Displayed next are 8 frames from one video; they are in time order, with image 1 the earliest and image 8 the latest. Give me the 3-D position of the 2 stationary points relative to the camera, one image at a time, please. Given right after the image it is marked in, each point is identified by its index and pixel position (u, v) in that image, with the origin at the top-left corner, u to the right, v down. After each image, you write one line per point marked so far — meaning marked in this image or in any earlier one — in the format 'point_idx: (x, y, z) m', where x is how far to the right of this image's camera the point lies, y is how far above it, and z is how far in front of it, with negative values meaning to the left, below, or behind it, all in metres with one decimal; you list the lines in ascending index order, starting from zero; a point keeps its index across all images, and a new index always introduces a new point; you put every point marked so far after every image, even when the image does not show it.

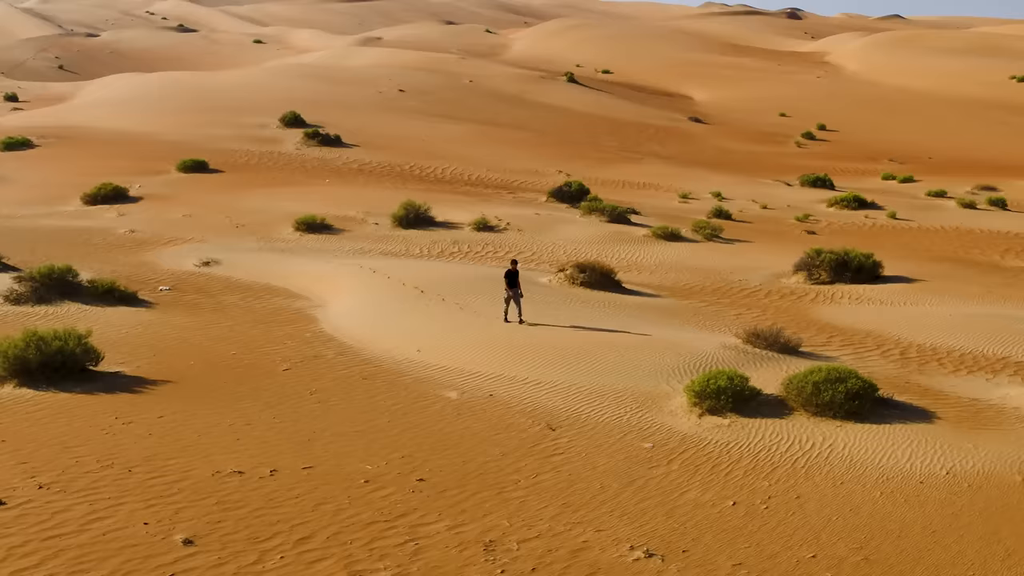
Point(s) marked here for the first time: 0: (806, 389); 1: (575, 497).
0: (+2.8, -0.9, +11.0) m
1: (+0.5, -1.6, +8.8) m
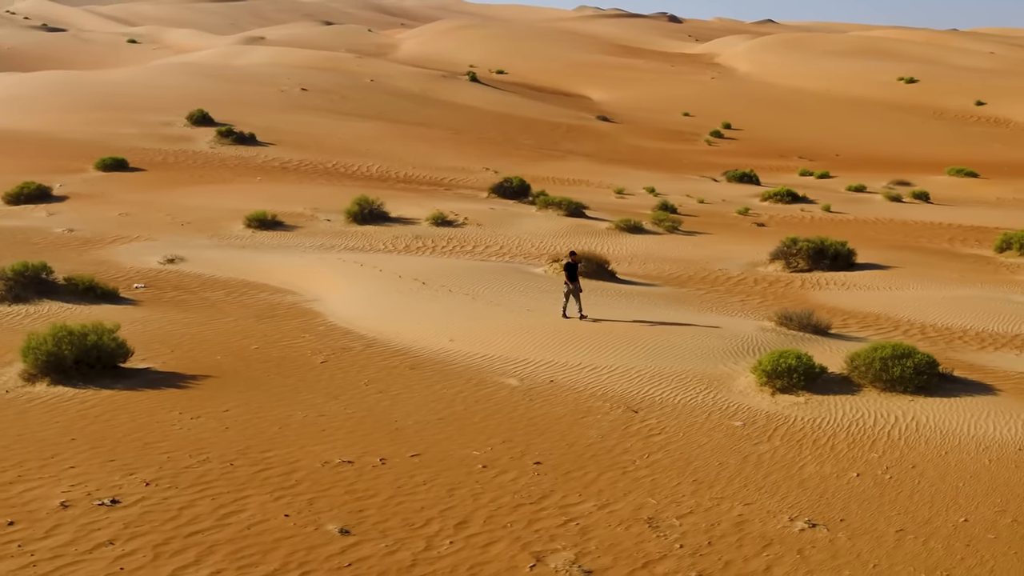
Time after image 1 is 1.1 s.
0: (+3.5, -0.7, +11.2) m
1: (+1.4, -1.4, +8.7) m
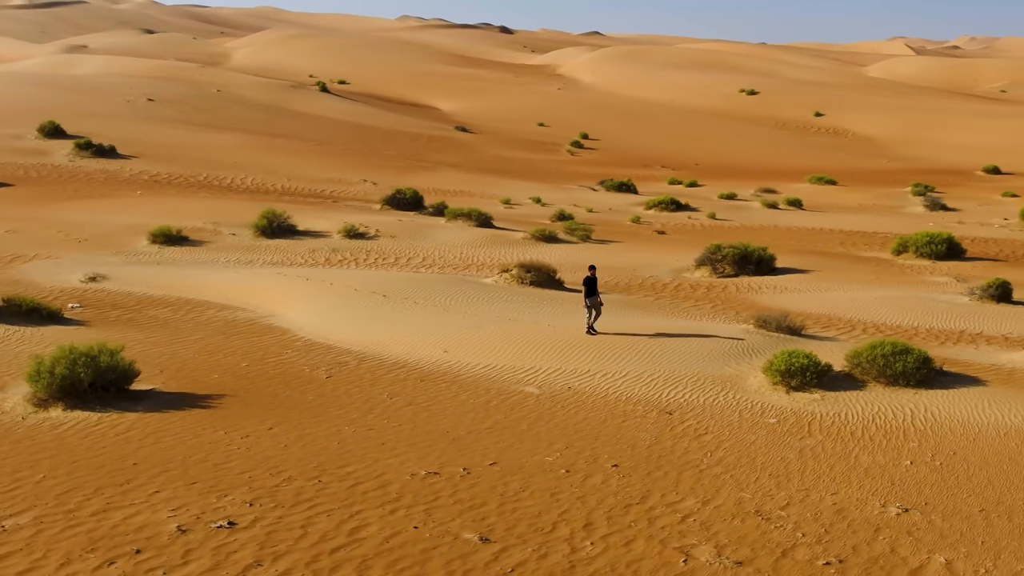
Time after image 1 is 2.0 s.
0: (+3.7, -0.8, +12.0) m
1: (+2.1, -1.4, +9.2) m
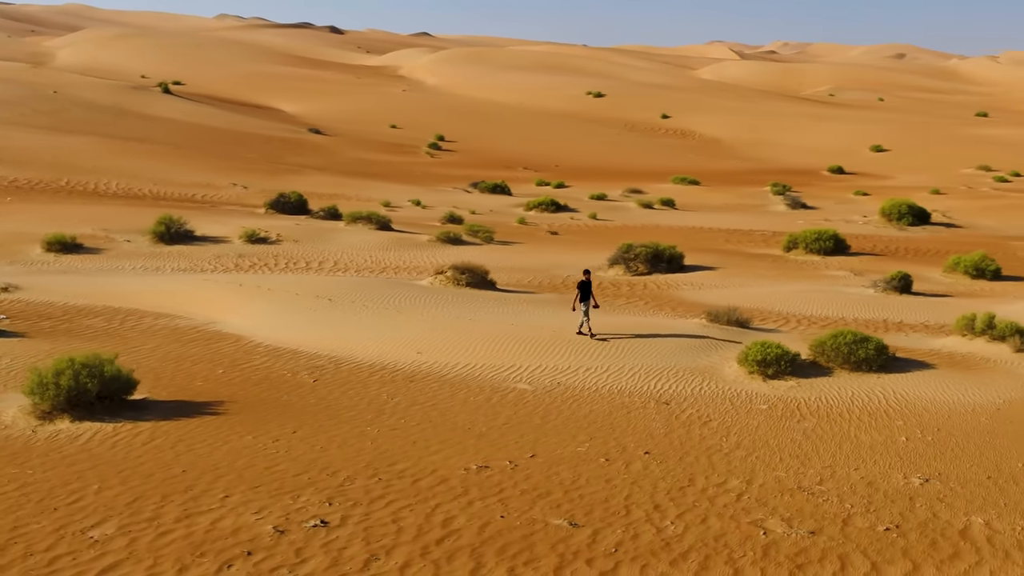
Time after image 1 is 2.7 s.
0: (+3.6, -0.7, +13.0) m
1: (+2.4, -1.4, +10.0) m
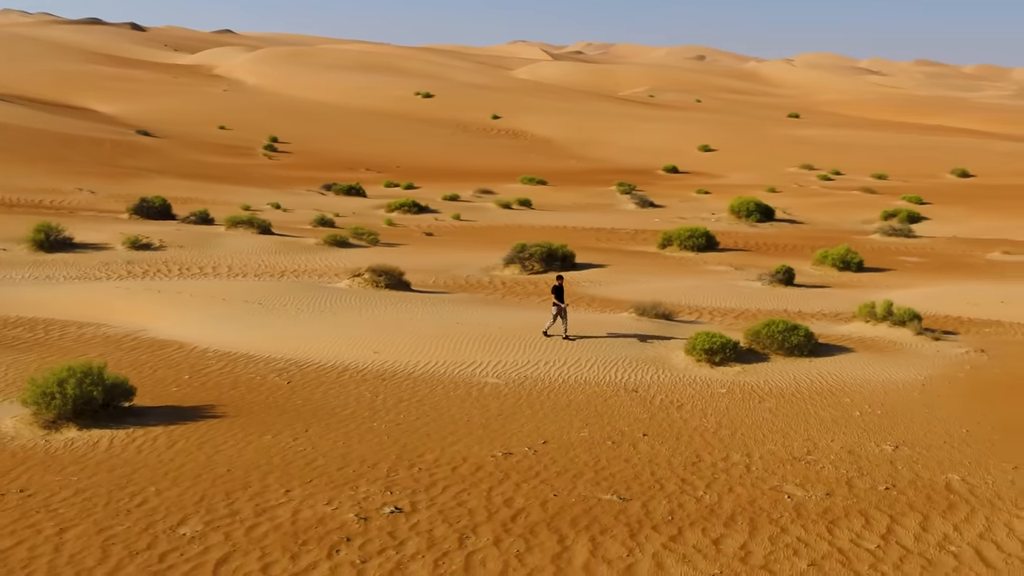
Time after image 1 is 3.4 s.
0: (+3.2, -0.6, +14.3) m
1: (+2.5, -1.3, +11.2) m
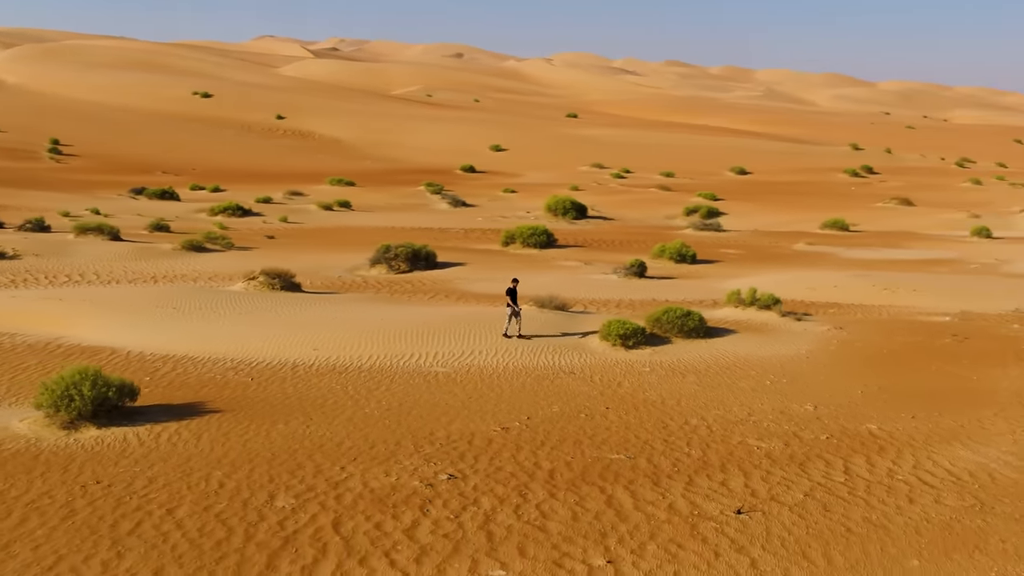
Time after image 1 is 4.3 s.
0: (+2.3, -0.5, +16.4) m
1: (+2.2, -1.2, +13.2) m
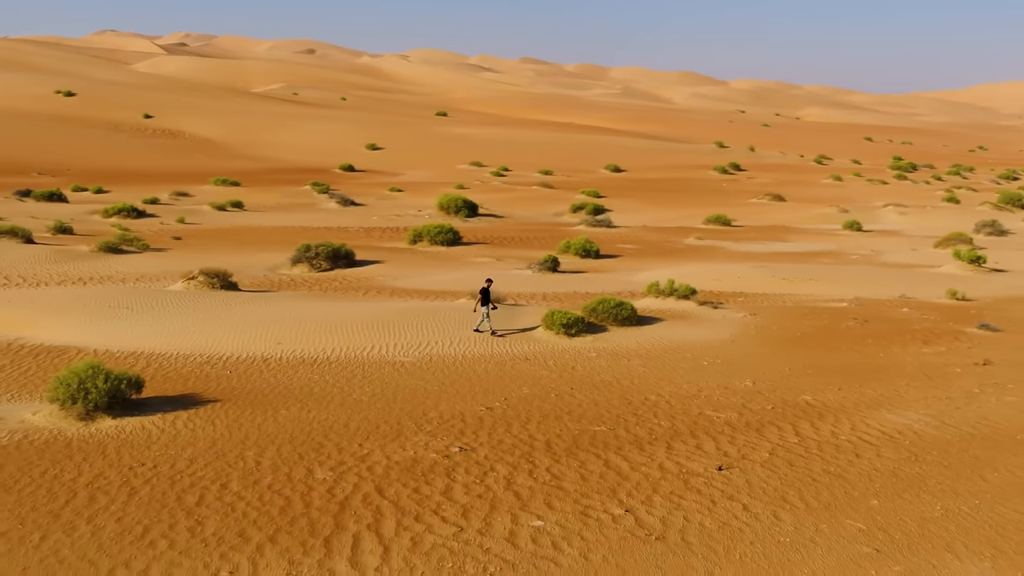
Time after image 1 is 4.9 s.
0: (+1.5, -0.4, +17.9) m
1: (+1.8, -1.1, +14.8) m
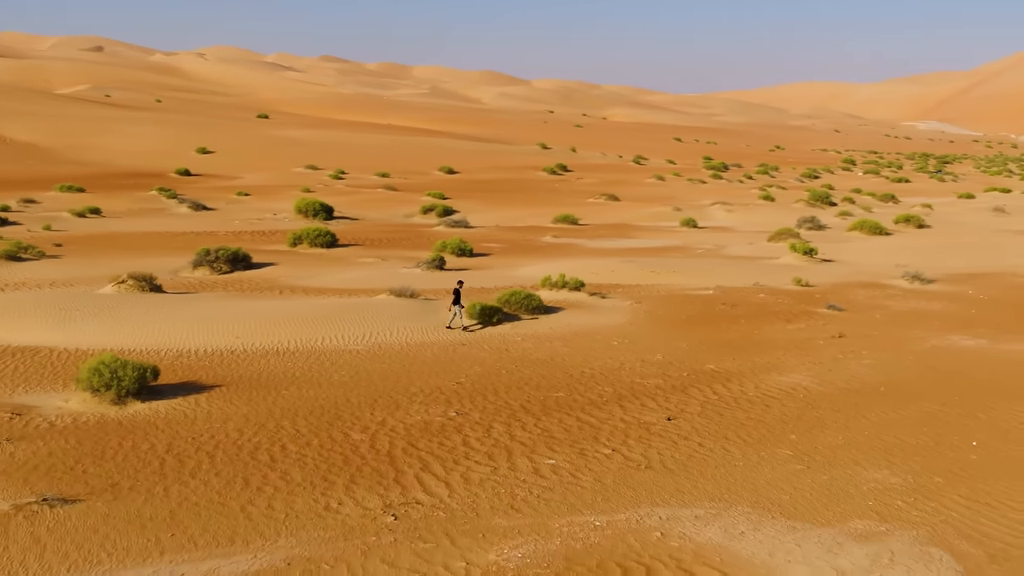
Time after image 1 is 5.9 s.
0: (+0.2, -0.3, +20.7) m
1: (+1.0, -1.0, +17.6) m
